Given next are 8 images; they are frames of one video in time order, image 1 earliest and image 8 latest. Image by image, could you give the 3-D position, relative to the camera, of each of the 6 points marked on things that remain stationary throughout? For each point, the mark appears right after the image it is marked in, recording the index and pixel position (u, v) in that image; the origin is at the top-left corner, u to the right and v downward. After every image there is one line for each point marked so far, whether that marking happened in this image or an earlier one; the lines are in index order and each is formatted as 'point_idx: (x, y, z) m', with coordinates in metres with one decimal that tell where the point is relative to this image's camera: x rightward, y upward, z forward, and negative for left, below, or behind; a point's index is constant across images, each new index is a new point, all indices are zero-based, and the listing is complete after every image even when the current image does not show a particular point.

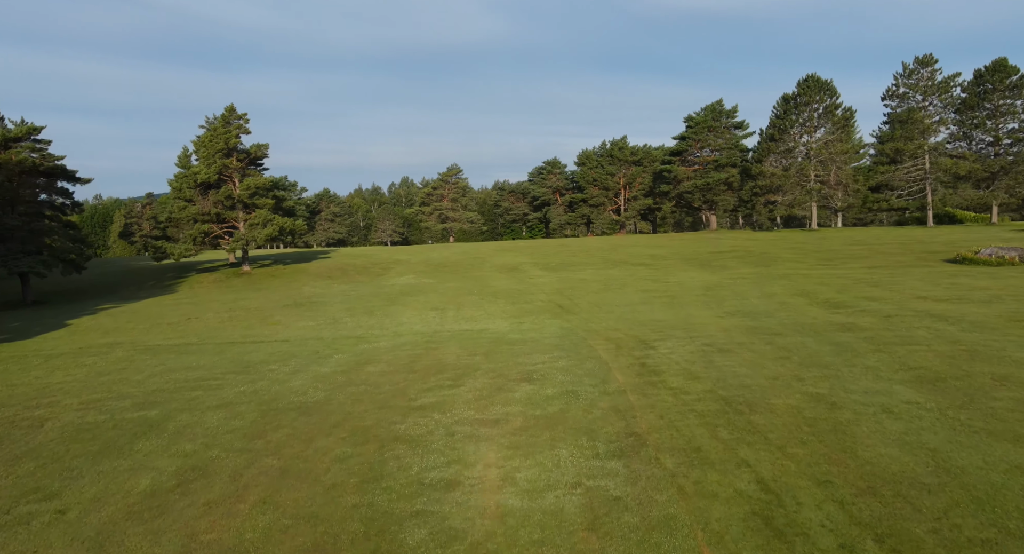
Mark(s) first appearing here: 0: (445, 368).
0: (-1.2, -1.7, +12.5) m
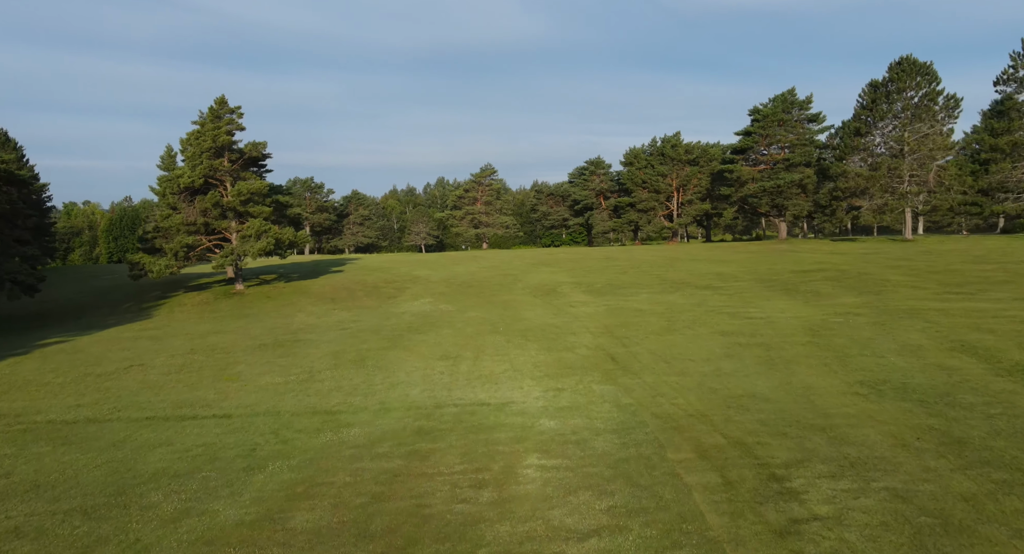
0: (-0.9, -2.6, +7.0) m
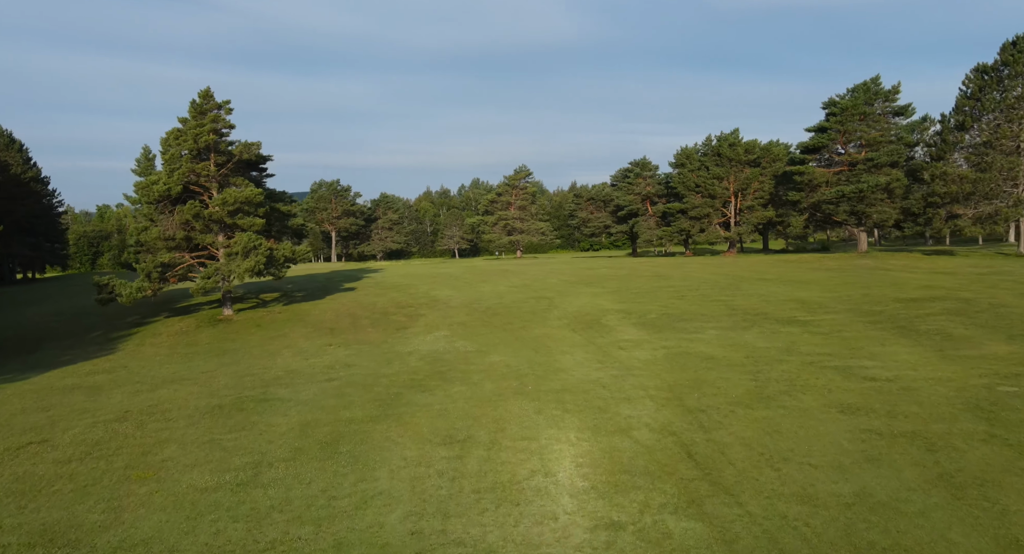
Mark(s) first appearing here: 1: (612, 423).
0: (-0.9, -3.5, +2.2) m
1: (+1.9, -2.7, +12.6) m
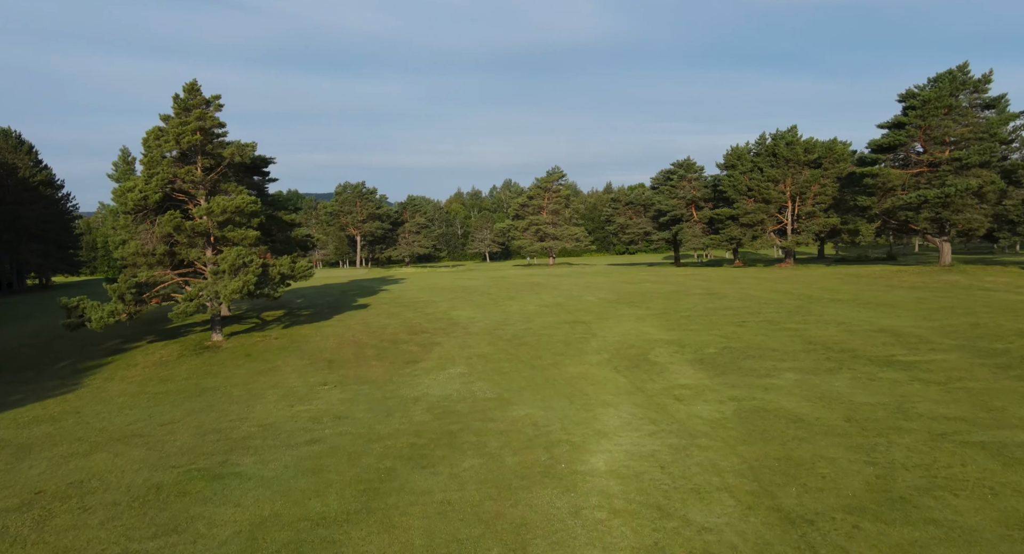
0: (-1.1, -4.2, -1.5) m
1: (+2.2, -3.4, +8.8) m
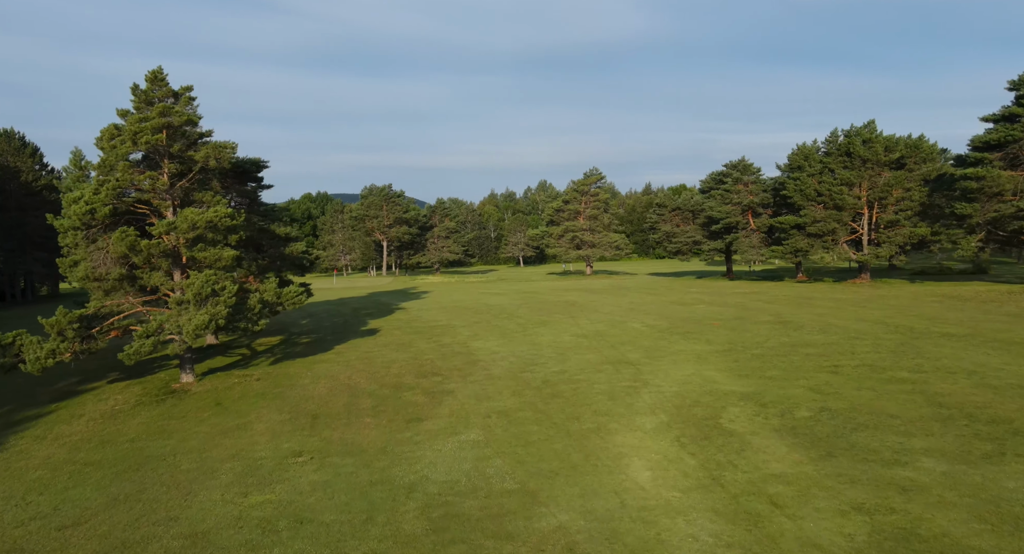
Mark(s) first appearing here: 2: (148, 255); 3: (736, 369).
0: (-1.5, -5.0, -5.8) m
1: (+2.3, -4.2, +4.4) m
2: (-9.5, +0.6, +17.8) m
3: (+6.0, -2.5, +18.2) m
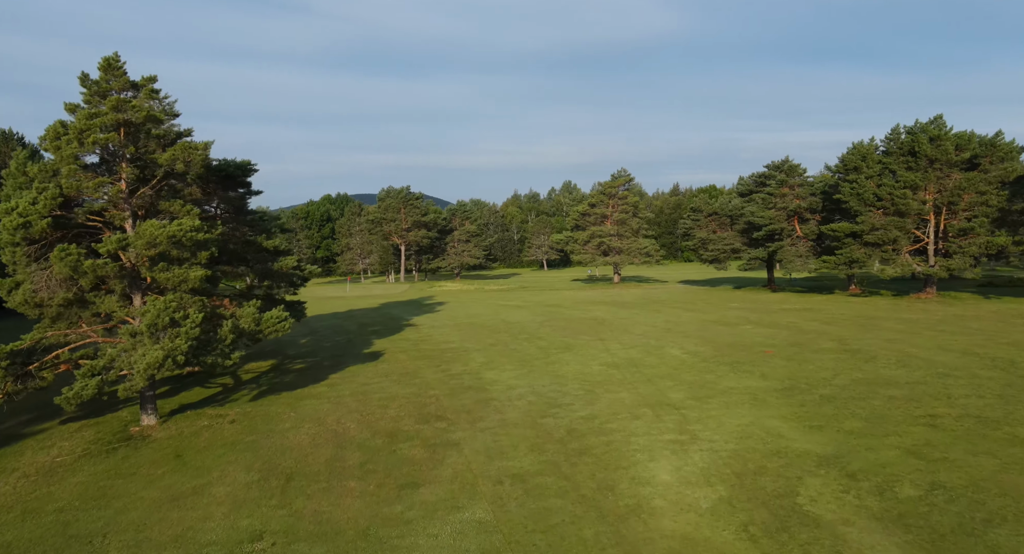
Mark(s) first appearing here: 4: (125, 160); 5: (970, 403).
0: (-1.9, -5.6, -8.9) m
1: (+2.3, -4.8, +1.1) m
2: (-9.1, 0.0, +15.0) m
3: (+6.5, -3.1, +14.8) m
4: (-9.0, +2.7, +15.8) m
5: (+10.1, -2.8, +14.8) m
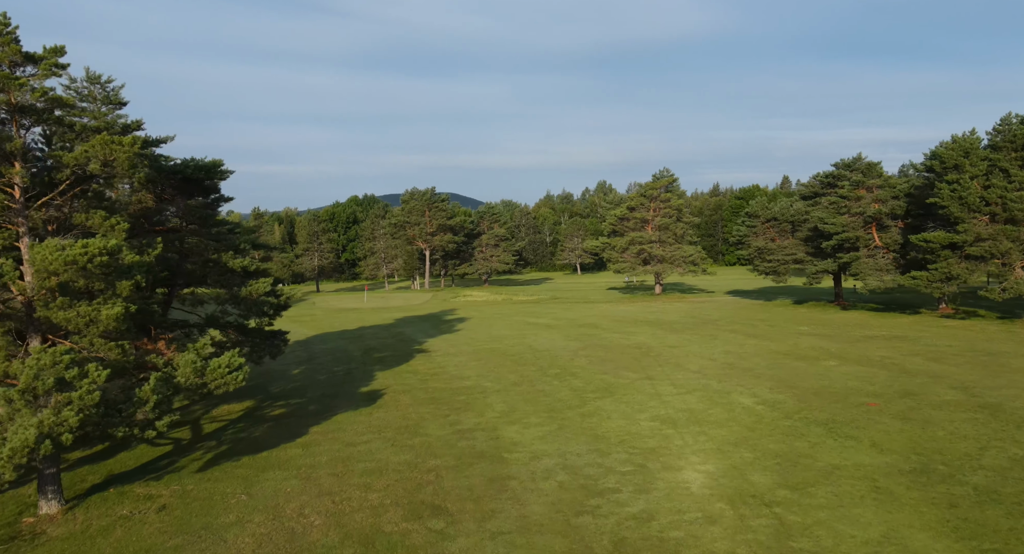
0: (-2.7, -6.3, -13.2) m
1: (+2.0, -5.5, -3.4) m
2: (-8.7, -0.7, +11.0) m
3: (+6.8, -3.8, +10.1) m
4: (-8.6, +2.1, +11.8) m
5: (+10.4, -3.5, +9.9) m
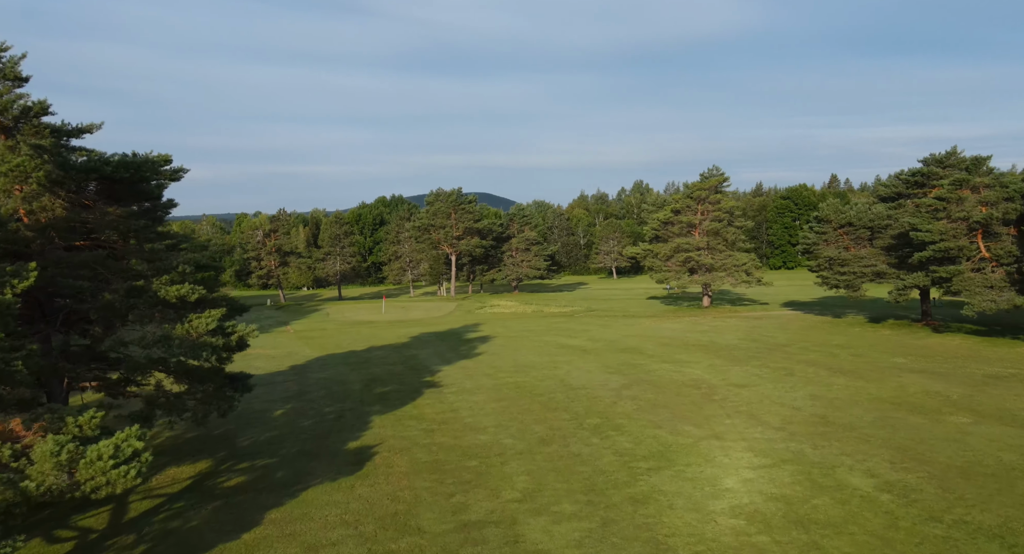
0: (-3.7, -6.9, -17.5) m
1: (+1.4, -6.2, -8.0) m
2: (-8.5, -1.3, +6.9) m
3: (+6.9, -4.4, +5.3) m
4: (-8.3, +1.5, +7.7) m
5: (+10.5, -4.2, +4.9) m
